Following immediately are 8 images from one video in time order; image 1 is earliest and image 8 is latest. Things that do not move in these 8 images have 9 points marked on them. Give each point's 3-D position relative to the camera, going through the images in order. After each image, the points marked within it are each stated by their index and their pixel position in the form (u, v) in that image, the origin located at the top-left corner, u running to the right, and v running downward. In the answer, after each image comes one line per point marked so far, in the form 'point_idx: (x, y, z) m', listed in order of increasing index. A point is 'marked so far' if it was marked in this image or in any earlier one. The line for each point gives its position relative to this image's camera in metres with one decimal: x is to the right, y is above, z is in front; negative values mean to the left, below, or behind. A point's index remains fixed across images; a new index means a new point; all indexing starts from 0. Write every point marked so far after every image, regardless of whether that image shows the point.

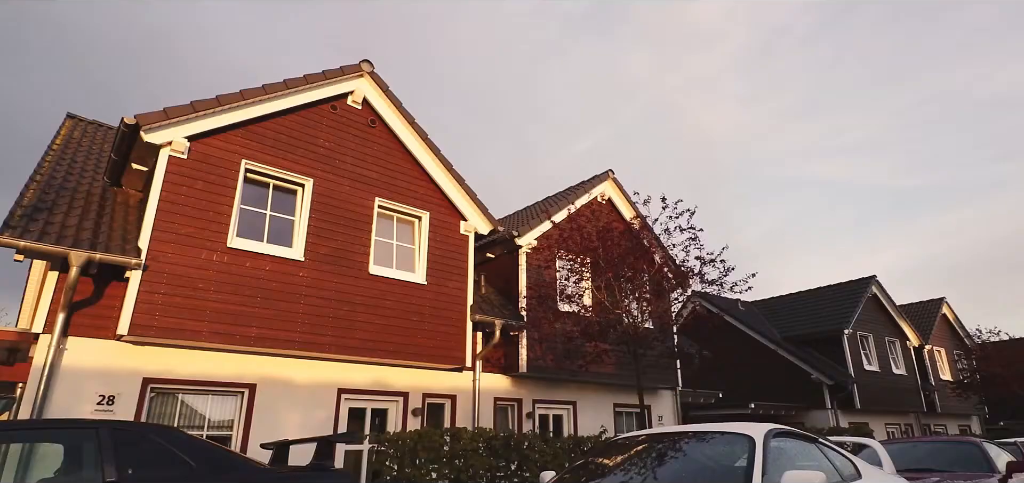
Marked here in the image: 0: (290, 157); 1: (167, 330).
0: (-4.1, +1.6, +10.1) m
1: (-5.2, -1.3, +8.2) m
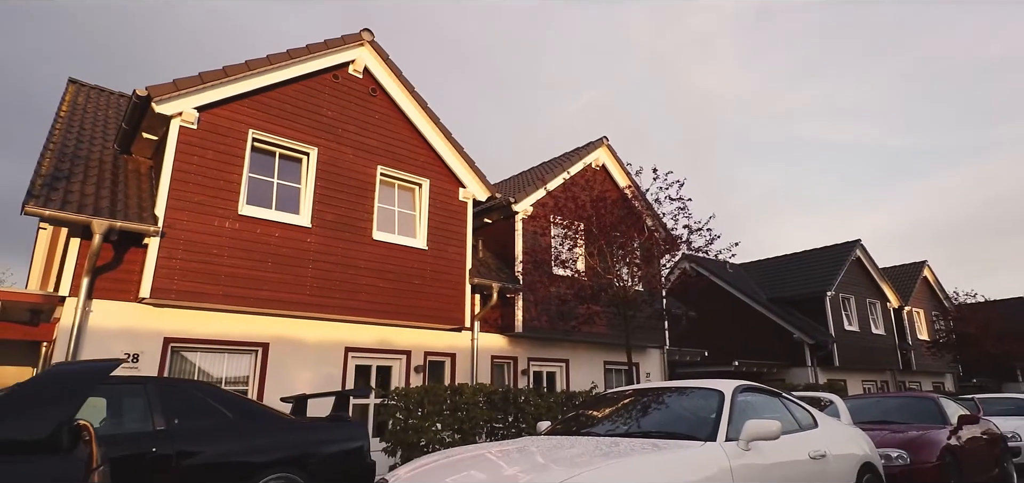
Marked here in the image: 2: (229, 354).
0: (-4.1, +2.2, +10.4) m
1: (-5.2, -0.8, +8.7) m
2: (-4.8, -1.9, +9.3) m
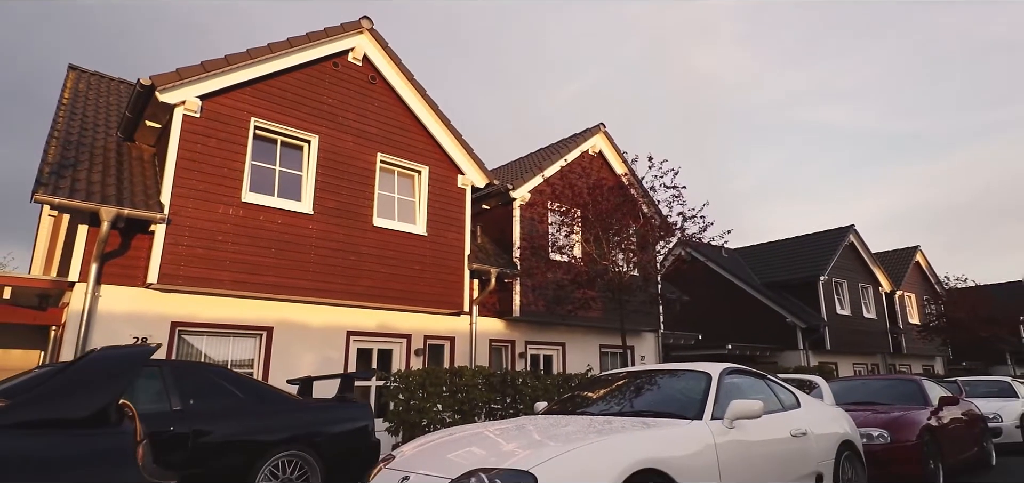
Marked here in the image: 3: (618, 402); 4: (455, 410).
0: (-4.2, +2.5, +10.5) m
1: (-5.3, -0.6, +9.0) m
2: (-4.9, -1.7, +9.5) m
3: (+1.0, -1.5, +5.1) m
4: (-0.9, -2.7, +8.7) m
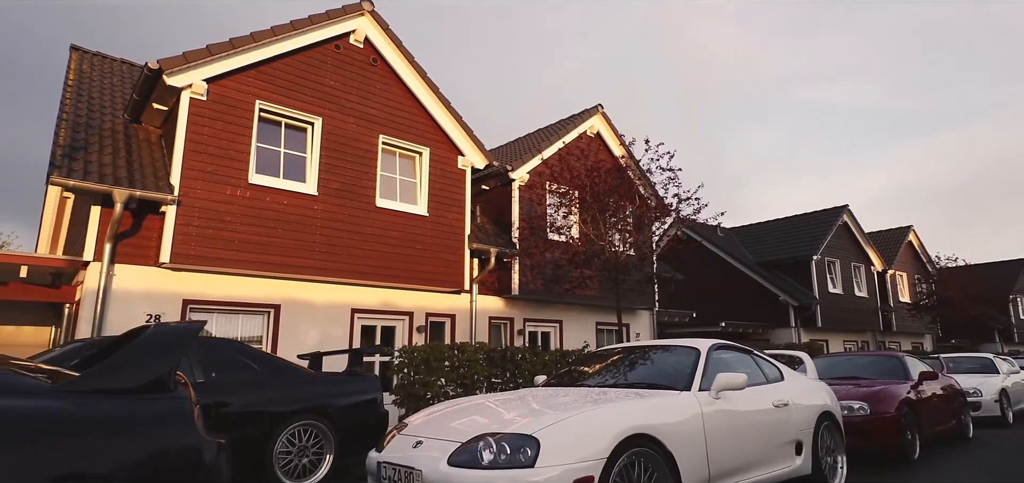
0: (-4.2, +2.8, +10.7) m
1: (-5.3, -0.3, +9.3) m
2: (-4.9, -1.3, +9.9) m
3: (+1.0, -1.3, +5.4) m
4: (-0.9, -2.4, +9.1) m
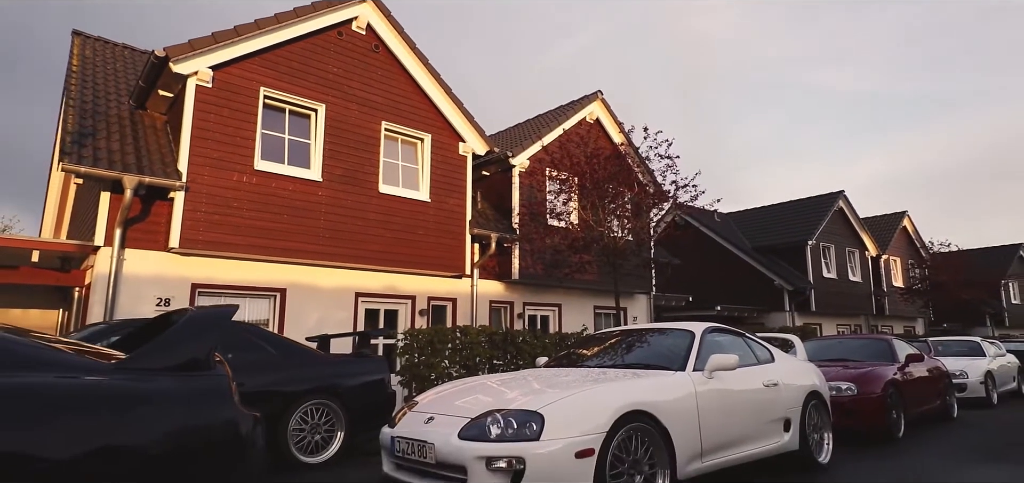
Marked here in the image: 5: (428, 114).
0: (-4.2, +3.1, +10.8) m
1: (-5.2, 0.0, +9.5) m
2: (-4.9, -1.0, +10.1) m
3: (+1.0, -1.2, +5.7) m
4: (-0.9, -2.1, +9.4) m
5: (-1.9, +3.0, +12.6) m
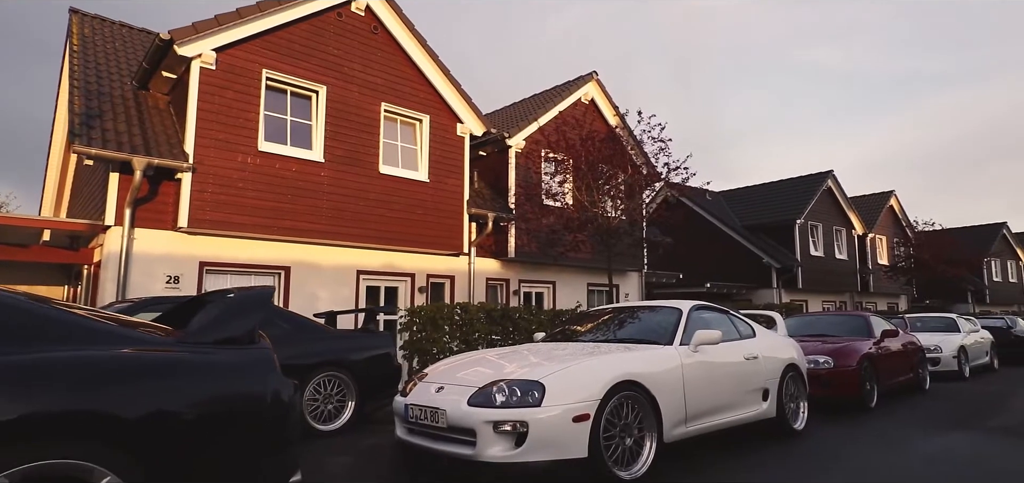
0: (-4.2, +3.6, +11.0) m
1: (-5.3, +0.3, +9.8) m
2: (-4.9, -0.6, +10.4) m
3: (+1.0, -1.0, +6.2) m
4: (-0.9, -1.8, +9.8) m
5: (-2.0, +3.4, +12.8) m
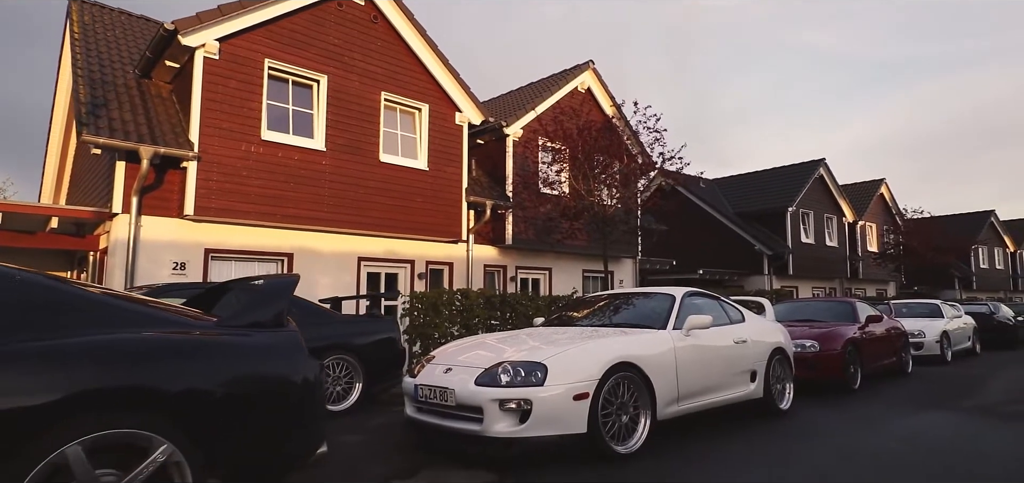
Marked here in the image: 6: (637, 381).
0: (-4.2, +3.8, +11.1) m
1: (-5.3, +0.6, +10.0) m
2: (-4.9, -0.4, +10.7) m
3: (+1.1, -0.9, +6.5) m
4: (-1.0, -1.6, +10.1) m
5: (-2.1, +3.7, +13.0) m
6: (+1.2, -1.4, +5.3) m
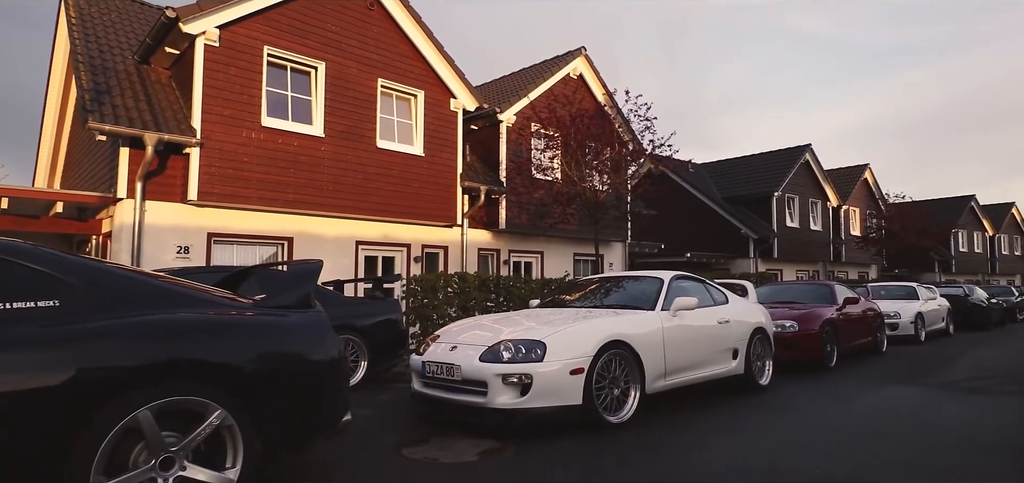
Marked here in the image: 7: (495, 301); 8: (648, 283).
0: (-4.3, +4.1, +11.3) m
1: (-5.4, +0.9, +10.2) m
2: (-5.0, -0.1, +11.0) m
3: (+1.0, -0.7, +6.9) m
4: (-1.1, -1.3, +10.5) m
5: (-2.2, +4.1, +13.2) m
6: (+1.2, -1.2, +5.7) m
7: (-0.4, -1.2, +11.1) m
8: (+1.7, -0.5, +6.9) m
